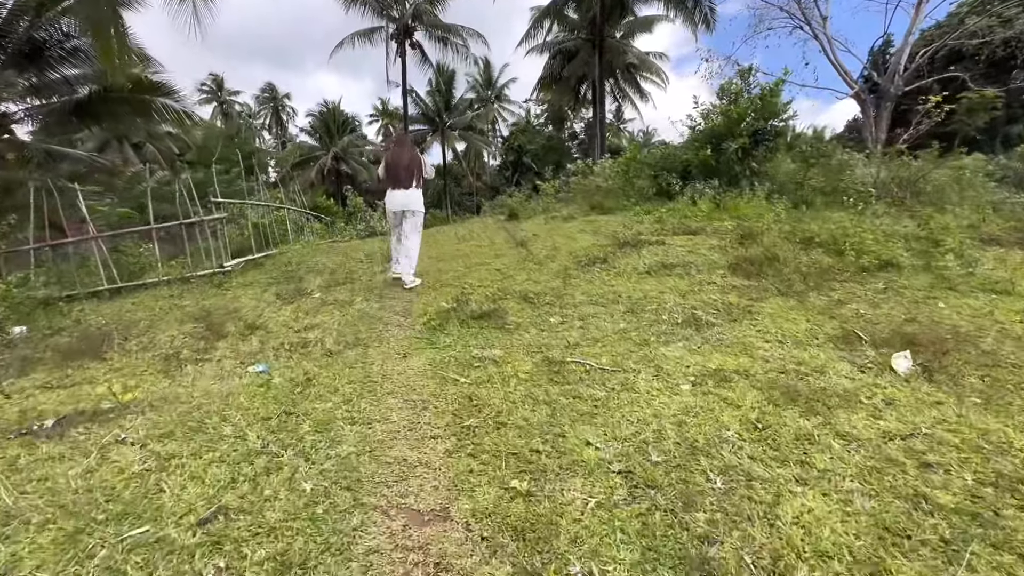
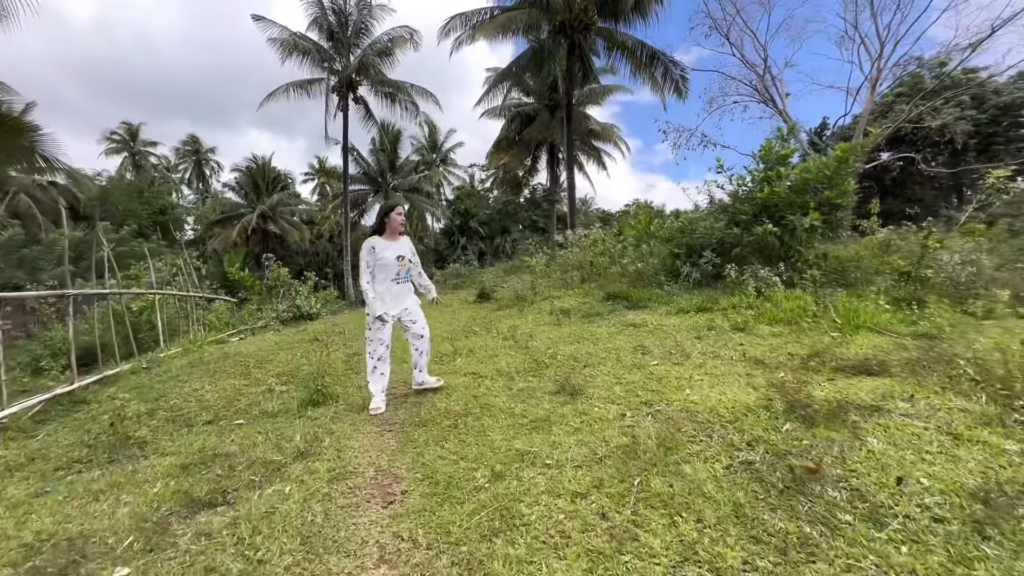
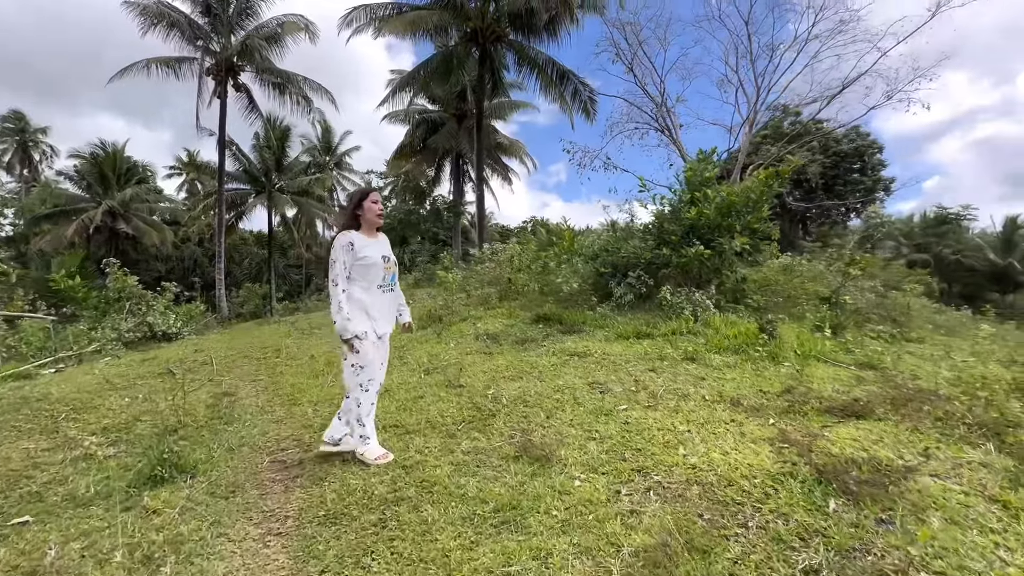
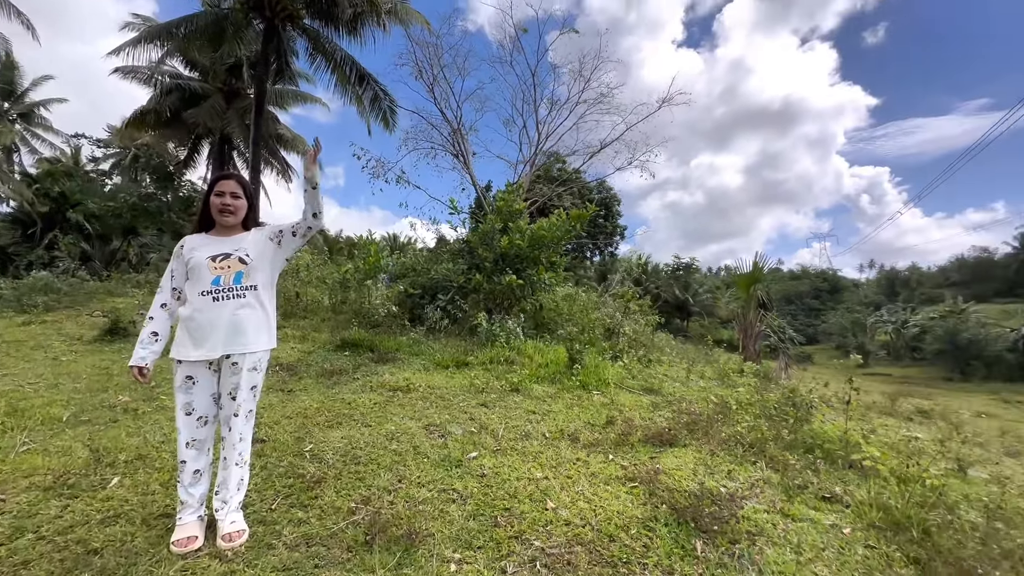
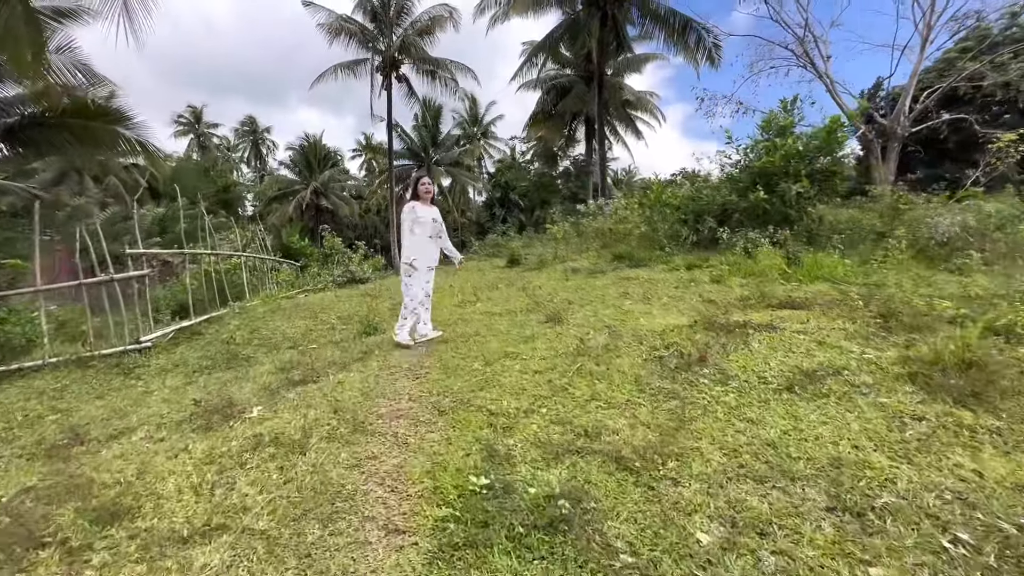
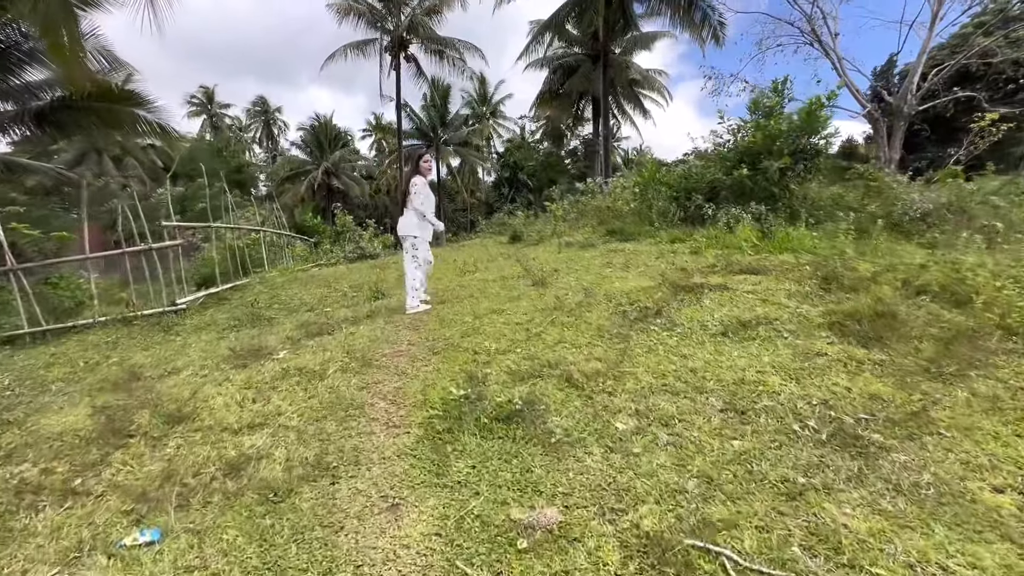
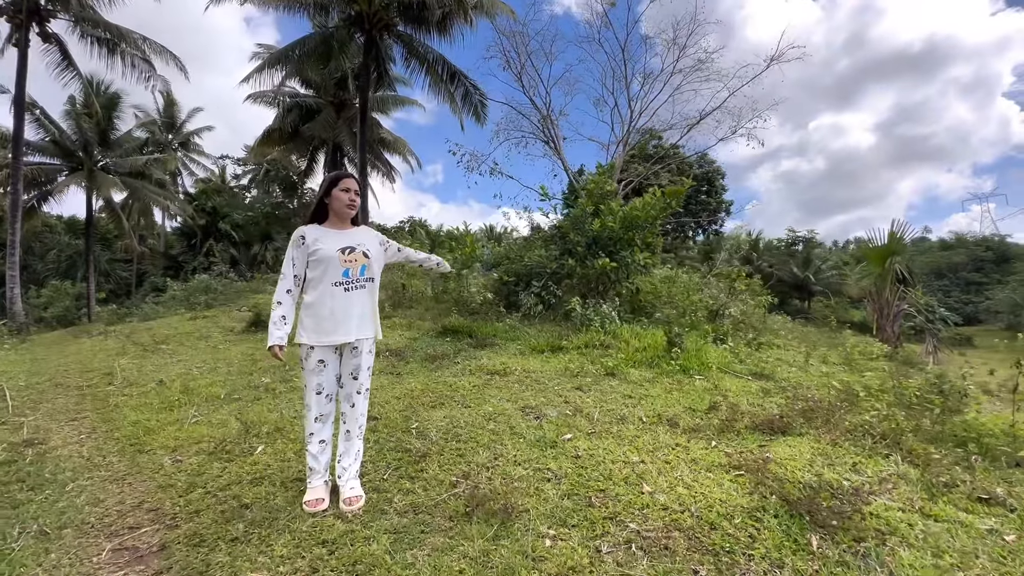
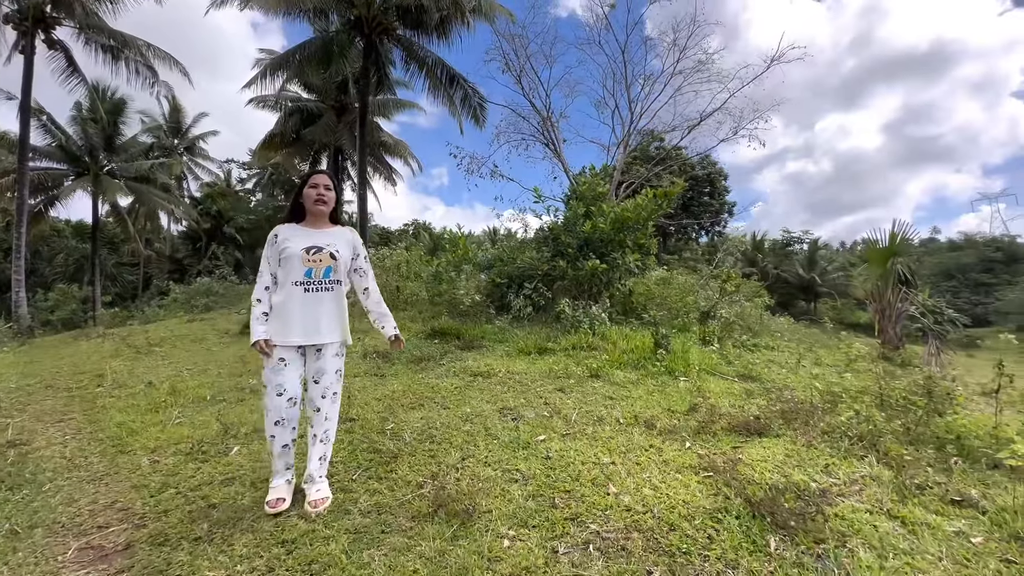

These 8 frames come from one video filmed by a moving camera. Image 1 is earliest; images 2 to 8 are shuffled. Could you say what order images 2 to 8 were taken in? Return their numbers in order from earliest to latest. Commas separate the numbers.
6, 5, 2, 3, 8, 7, 4
